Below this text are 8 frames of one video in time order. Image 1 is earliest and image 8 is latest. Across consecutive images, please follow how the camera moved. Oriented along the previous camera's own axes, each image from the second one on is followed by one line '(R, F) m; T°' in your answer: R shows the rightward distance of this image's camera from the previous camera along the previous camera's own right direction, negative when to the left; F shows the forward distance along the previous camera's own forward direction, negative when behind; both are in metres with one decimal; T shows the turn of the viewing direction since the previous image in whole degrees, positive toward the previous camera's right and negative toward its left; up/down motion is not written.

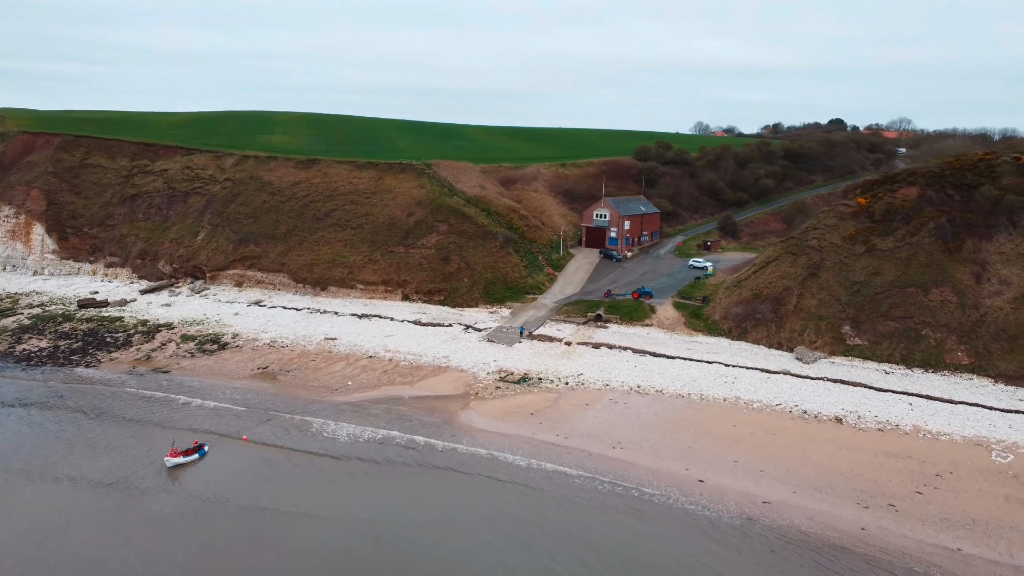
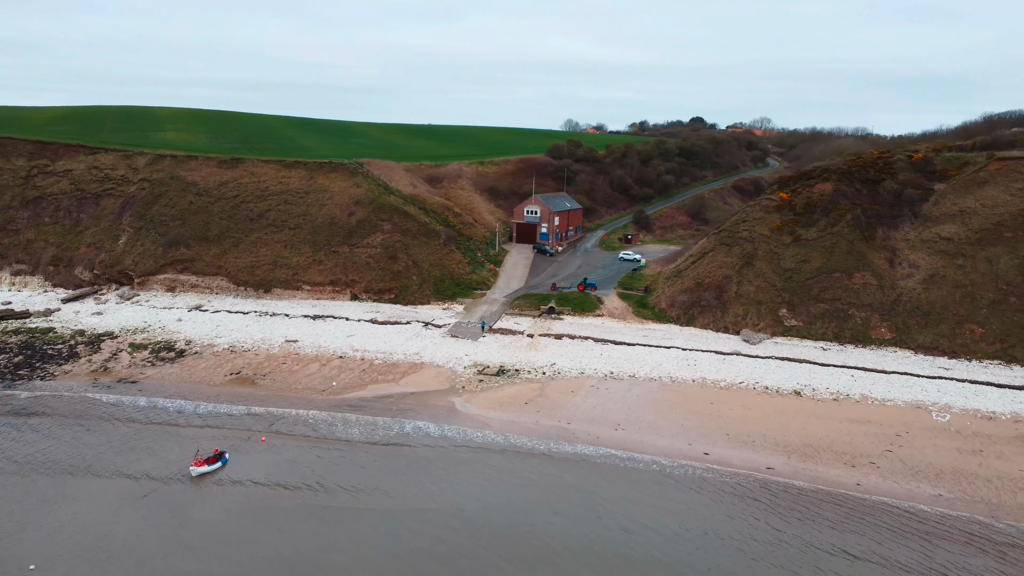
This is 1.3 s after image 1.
(-3.6, -0.6) m; +10°
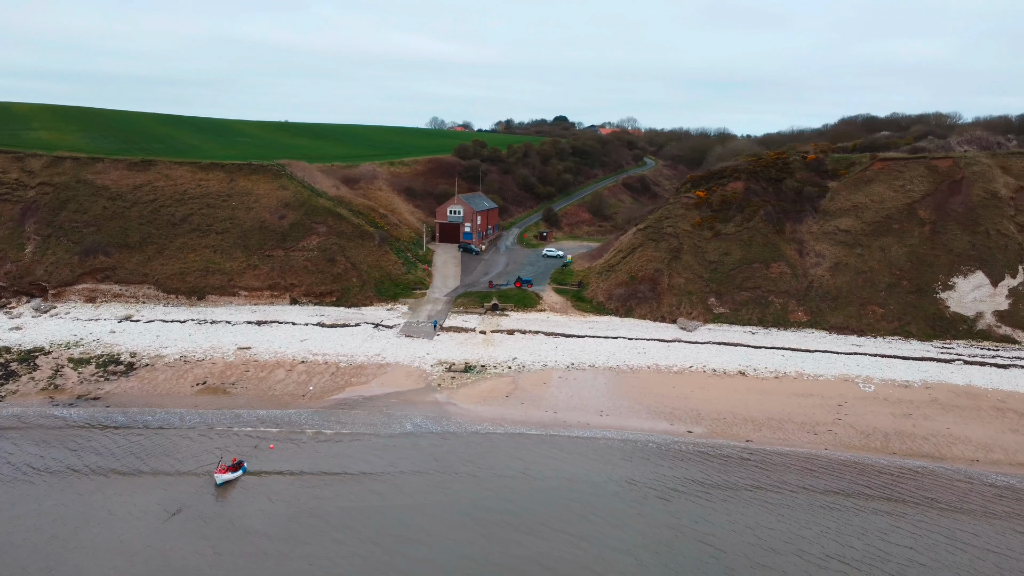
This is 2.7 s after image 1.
(-3.6, -0.8) m; +10°
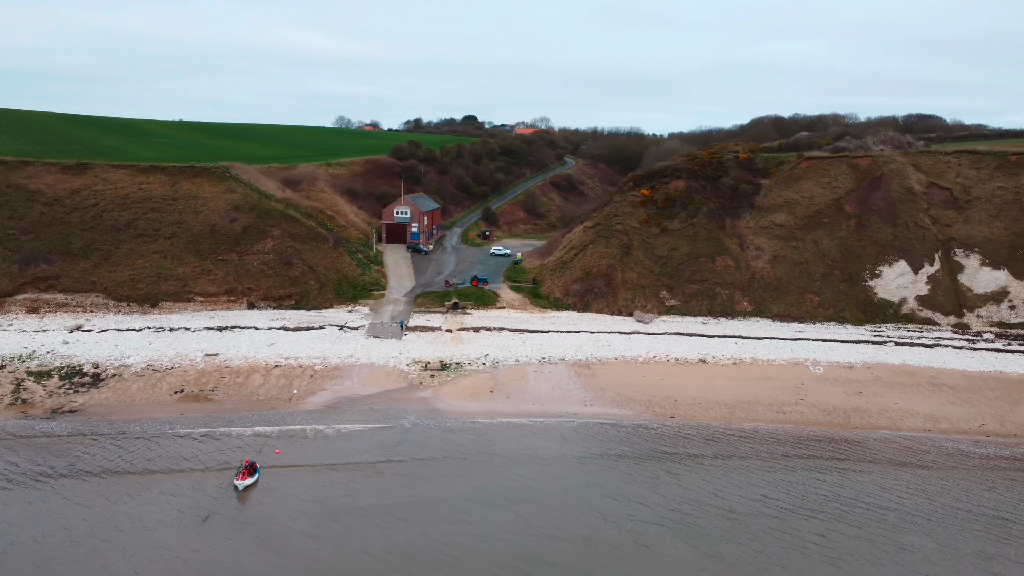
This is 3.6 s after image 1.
(-2.4, -0.7) m; +7°
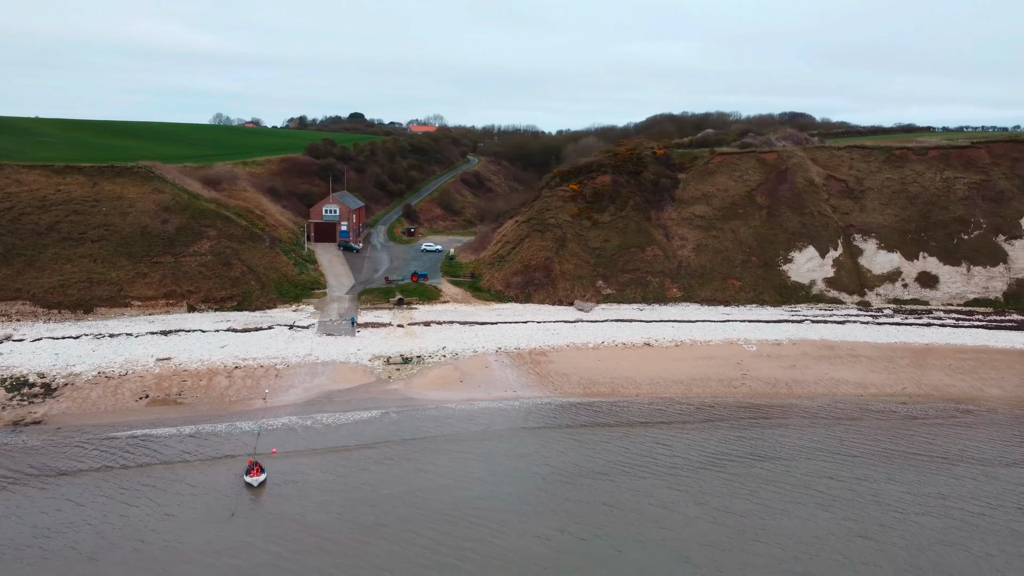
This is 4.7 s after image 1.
(-2.7, -0.8) m; +8°
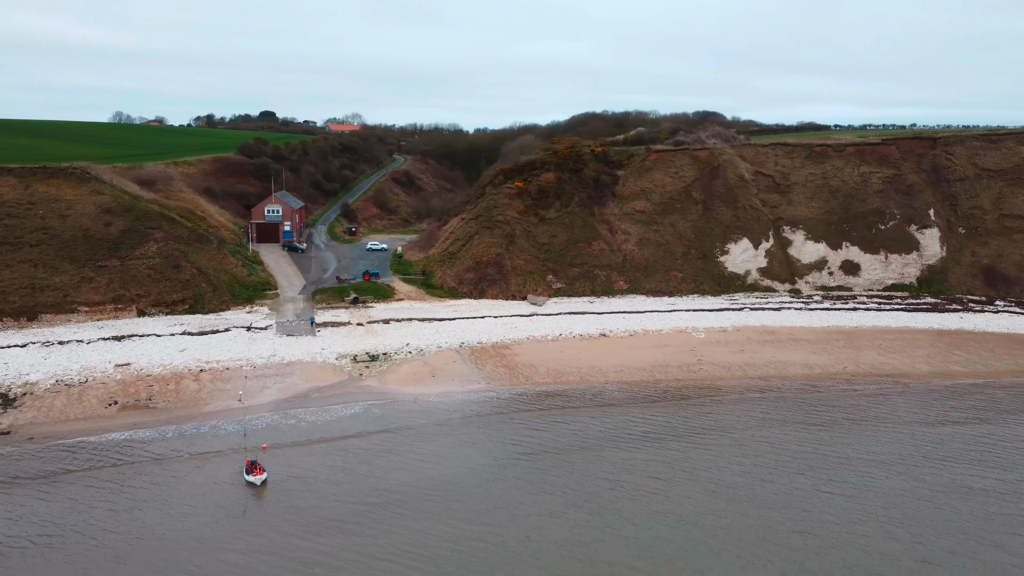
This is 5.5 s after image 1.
(+5.1, +0.5) m; -24°
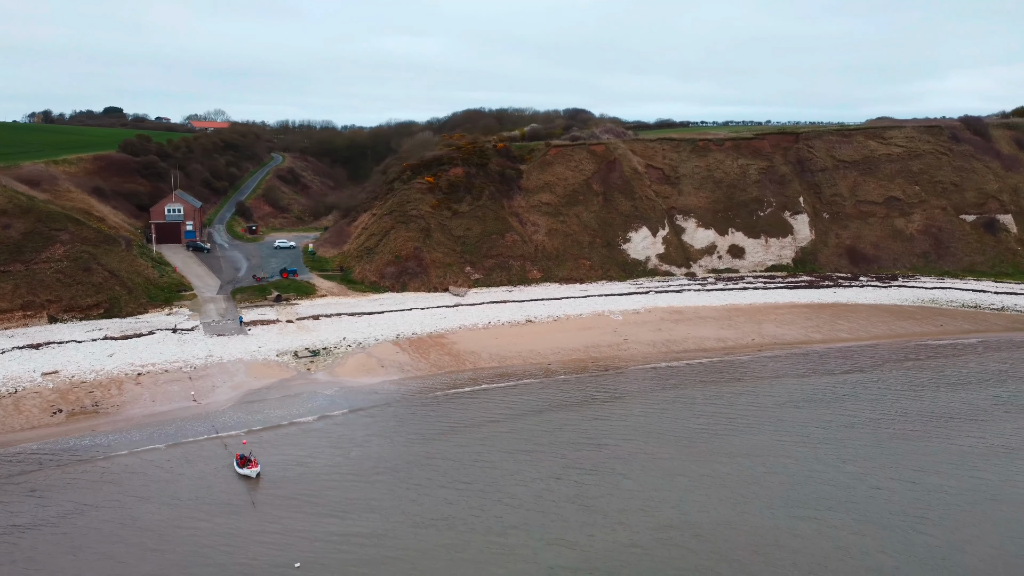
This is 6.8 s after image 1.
(-3.2, -1.1) m; +10°
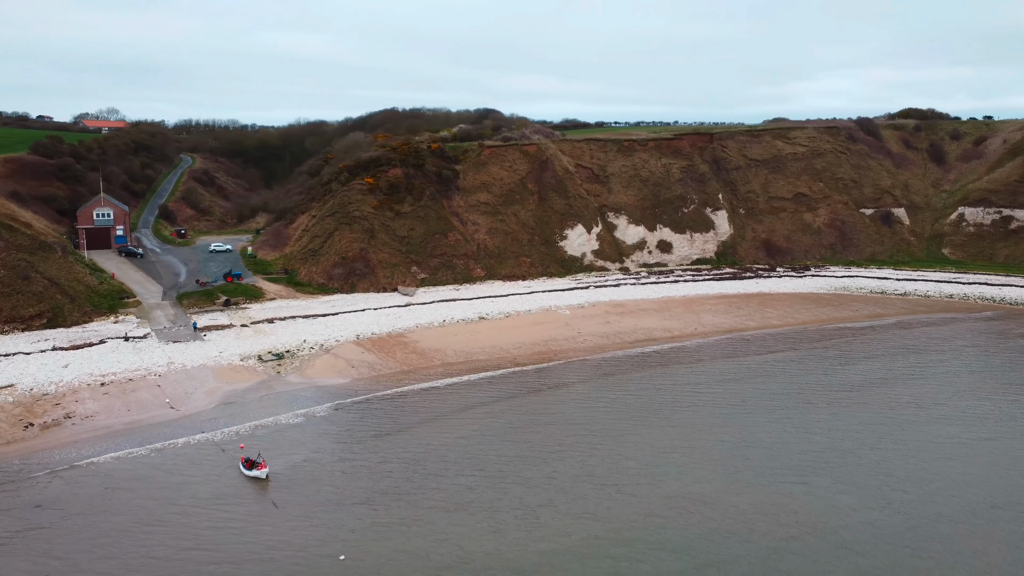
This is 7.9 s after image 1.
(-2.6, -1.0) m; +7°
